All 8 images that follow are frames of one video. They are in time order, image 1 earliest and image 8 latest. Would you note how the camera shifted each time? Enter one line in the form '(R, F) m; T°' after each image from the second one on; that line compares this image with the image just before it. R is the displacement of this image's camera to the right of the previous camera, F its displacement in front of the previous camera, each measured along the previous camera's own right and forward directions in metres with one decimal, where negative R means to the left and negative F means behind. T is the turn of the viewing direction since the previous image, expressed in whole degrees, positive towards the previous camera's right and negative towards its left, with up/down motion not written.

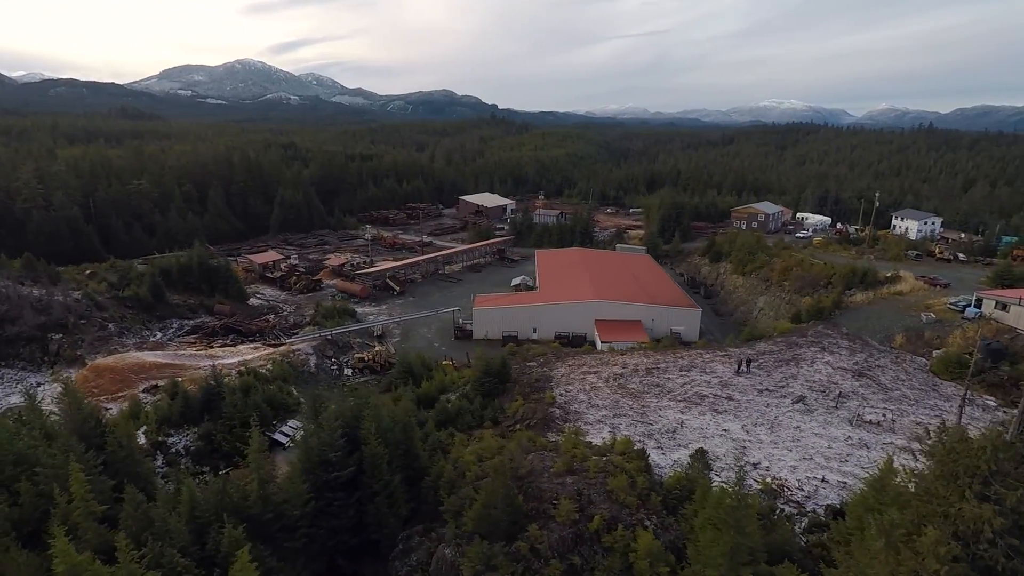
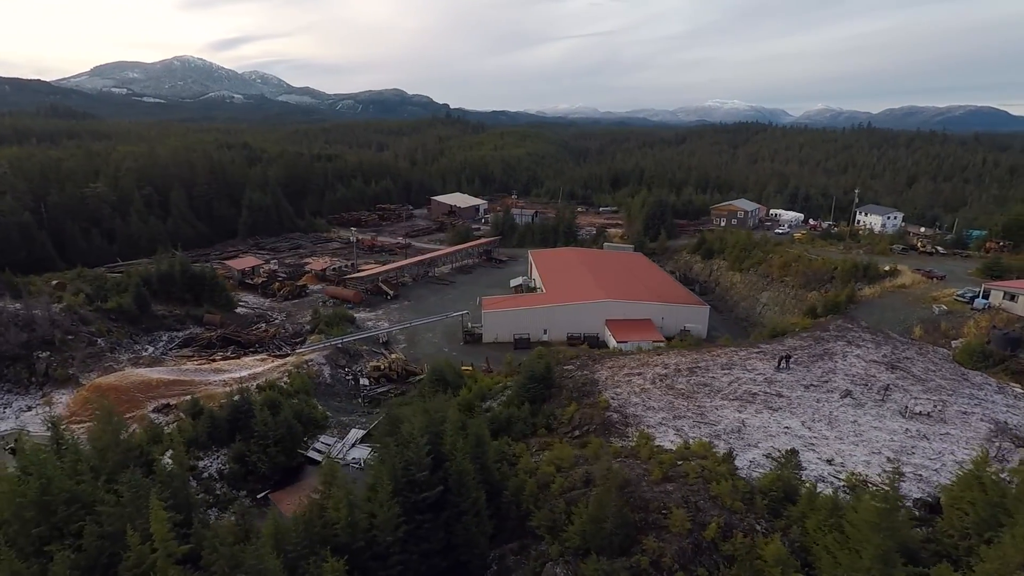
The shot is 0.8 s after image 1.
(-1.7, +0.4) m; +5°
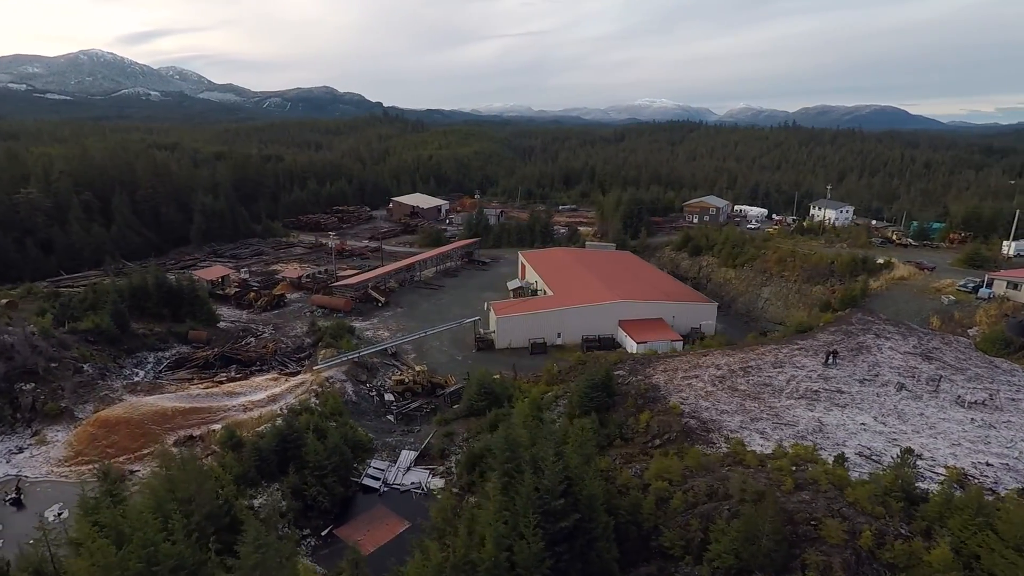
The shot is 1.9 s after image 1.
(-2.2, +0.6) m; +6°
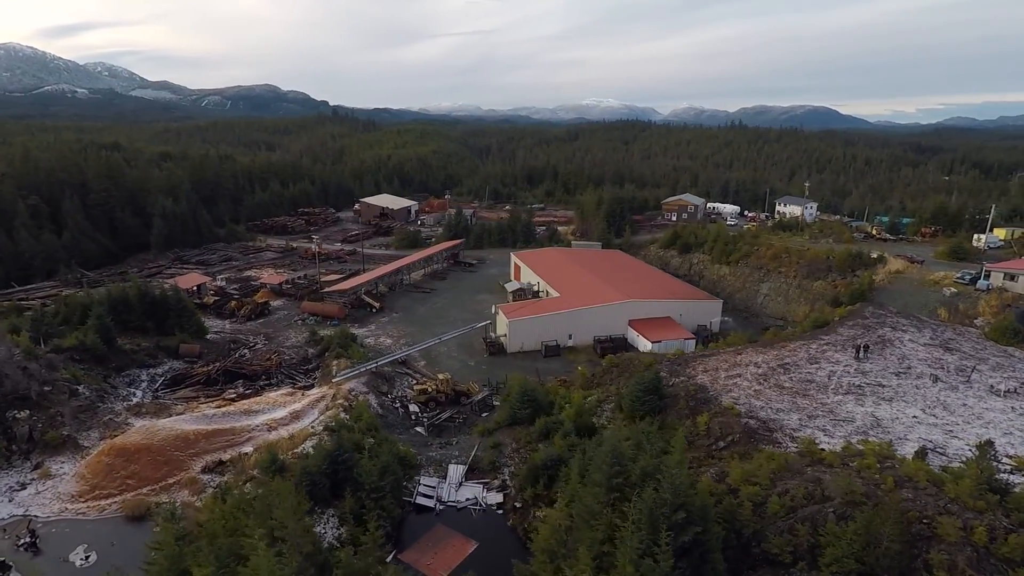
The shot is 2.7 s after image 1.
(-1.7, +0.4) m; +5°
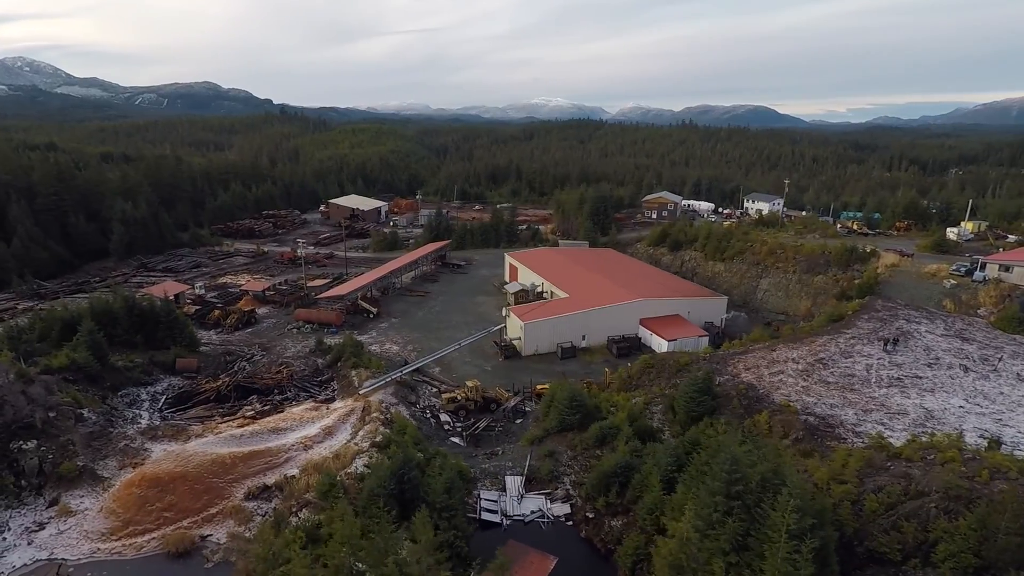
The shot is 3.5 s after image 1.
(-1.8, +0.4) m; +5°
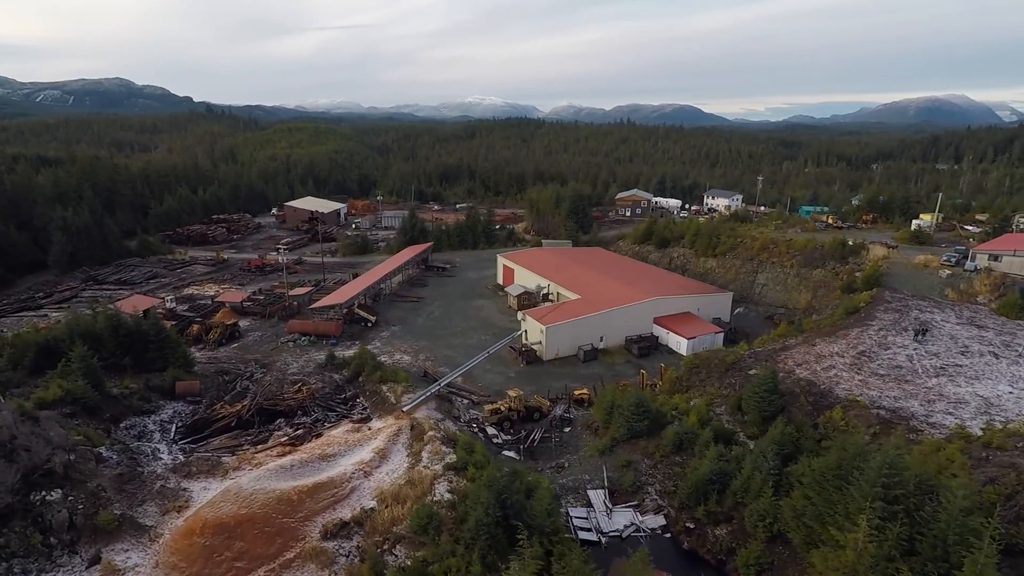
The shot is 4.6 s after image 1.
(-2.3, +0.6) m; +6°
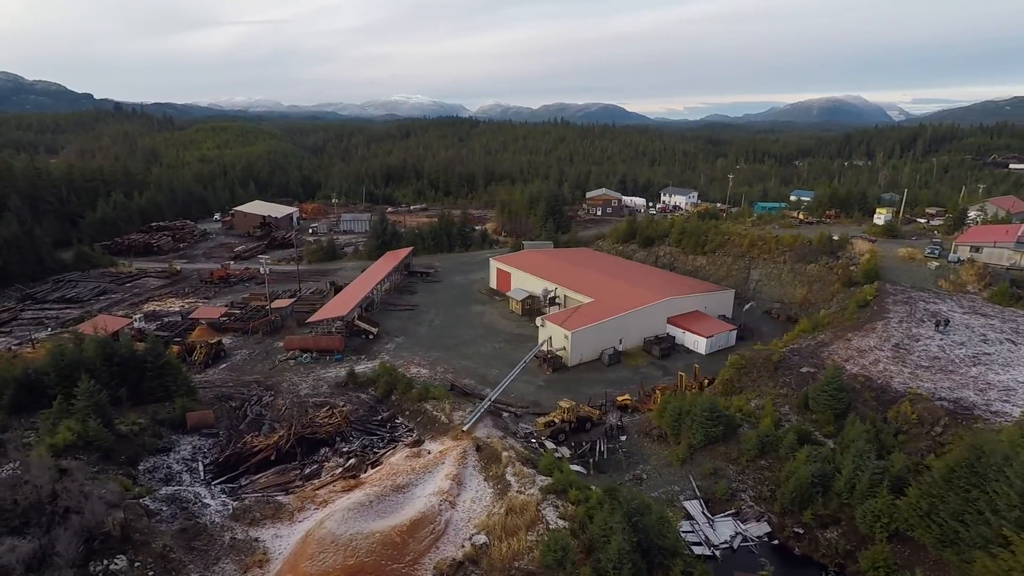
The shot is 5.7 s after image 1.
(-2.5, +0.6) m; +7°
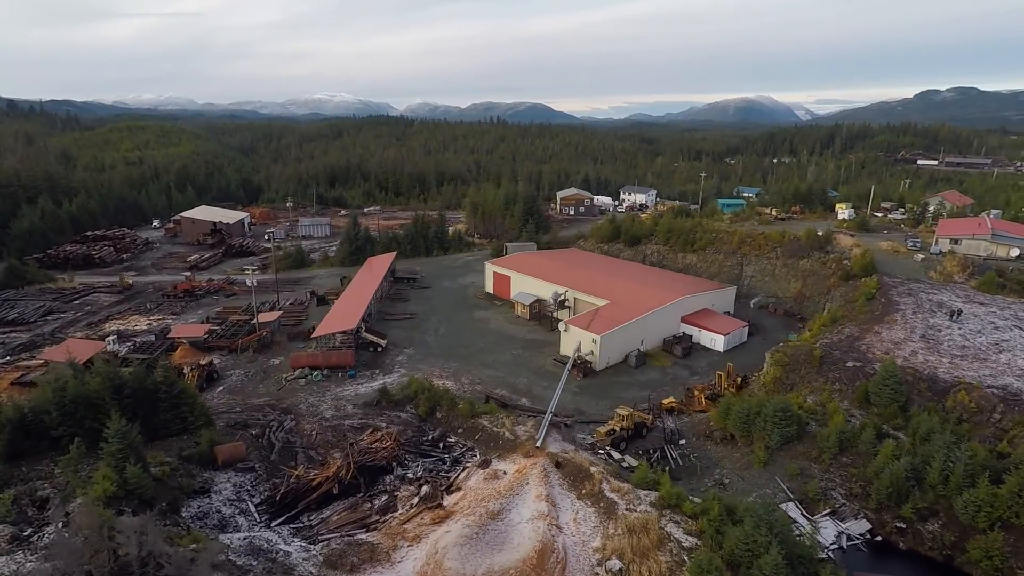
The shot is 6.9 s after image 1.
(-2.5, +0.6) m; +7°
